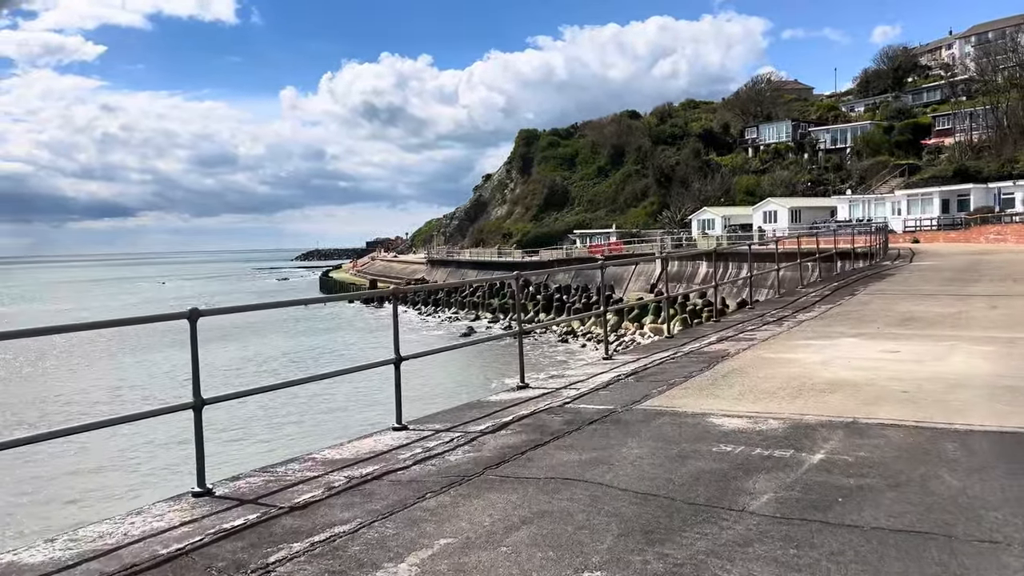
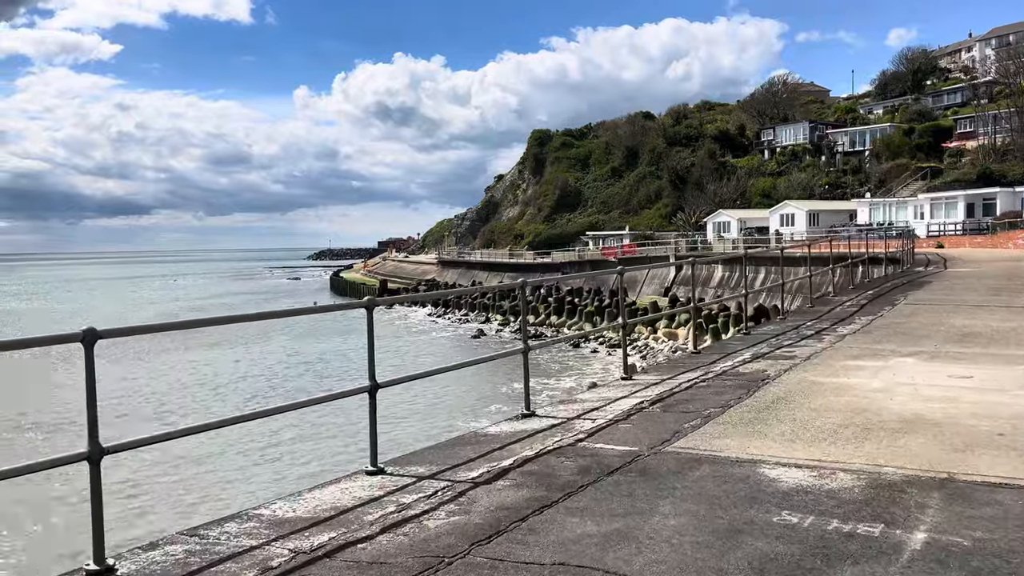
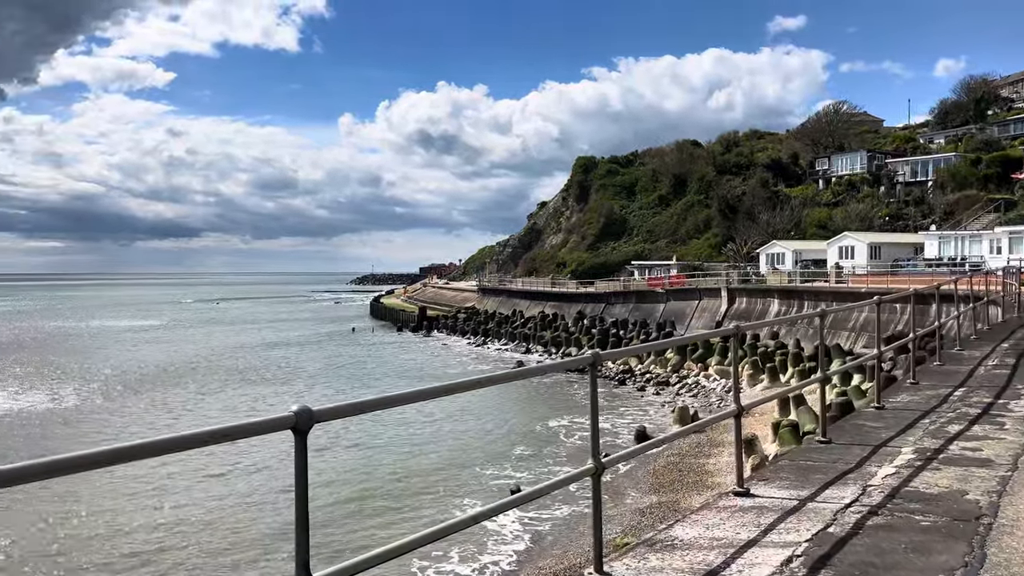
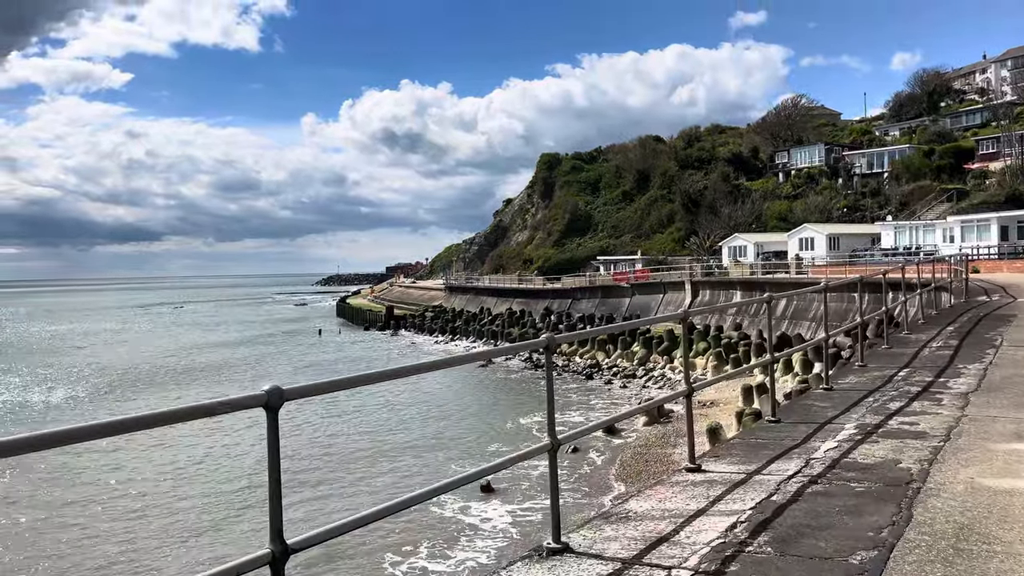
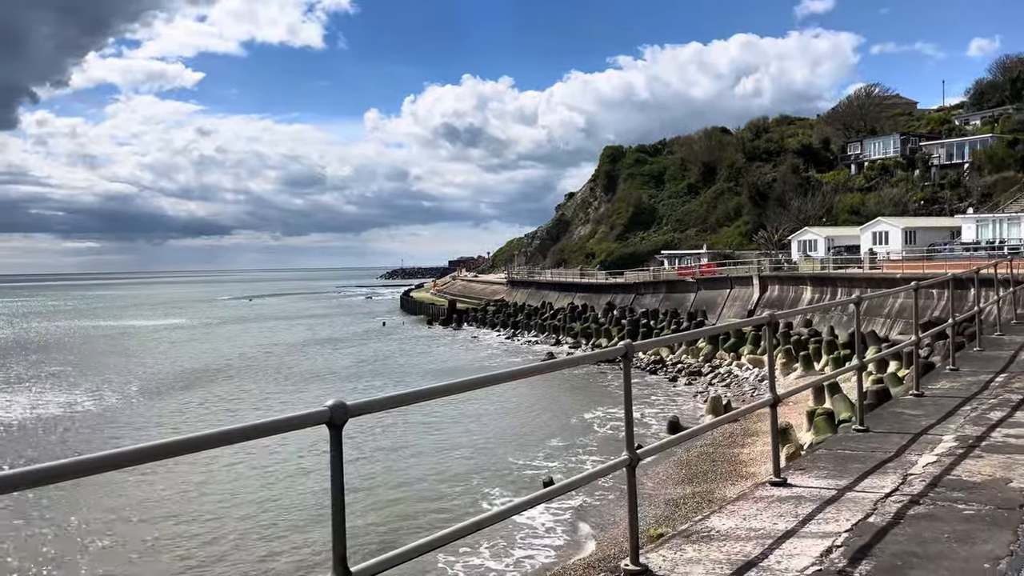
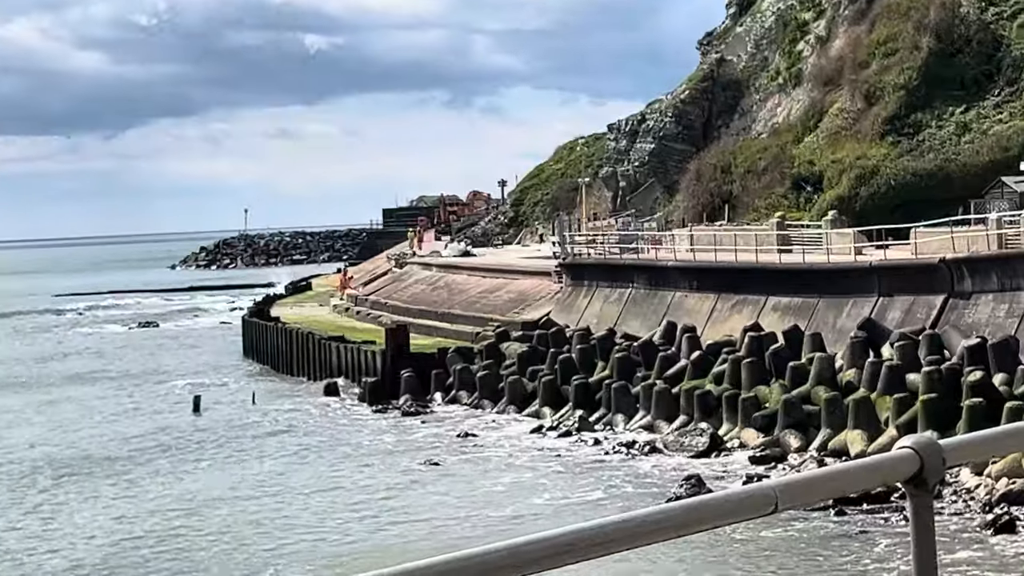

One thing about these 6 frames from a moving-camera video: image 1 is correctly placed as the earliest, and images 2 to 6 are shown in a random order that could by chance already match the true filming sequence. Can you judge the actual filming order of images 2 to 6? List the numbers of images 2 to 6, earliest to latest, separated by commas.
2, 4, 3, 5, 6
